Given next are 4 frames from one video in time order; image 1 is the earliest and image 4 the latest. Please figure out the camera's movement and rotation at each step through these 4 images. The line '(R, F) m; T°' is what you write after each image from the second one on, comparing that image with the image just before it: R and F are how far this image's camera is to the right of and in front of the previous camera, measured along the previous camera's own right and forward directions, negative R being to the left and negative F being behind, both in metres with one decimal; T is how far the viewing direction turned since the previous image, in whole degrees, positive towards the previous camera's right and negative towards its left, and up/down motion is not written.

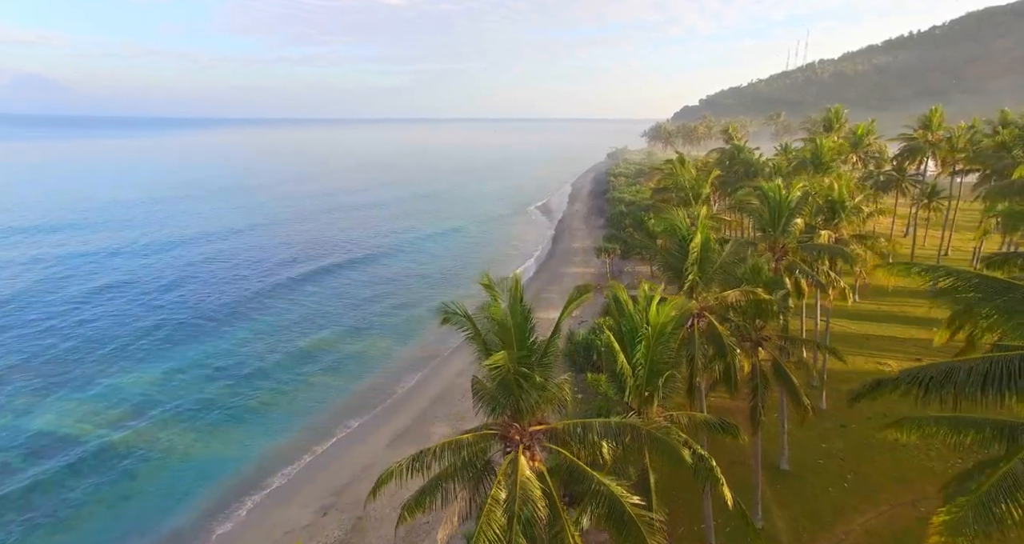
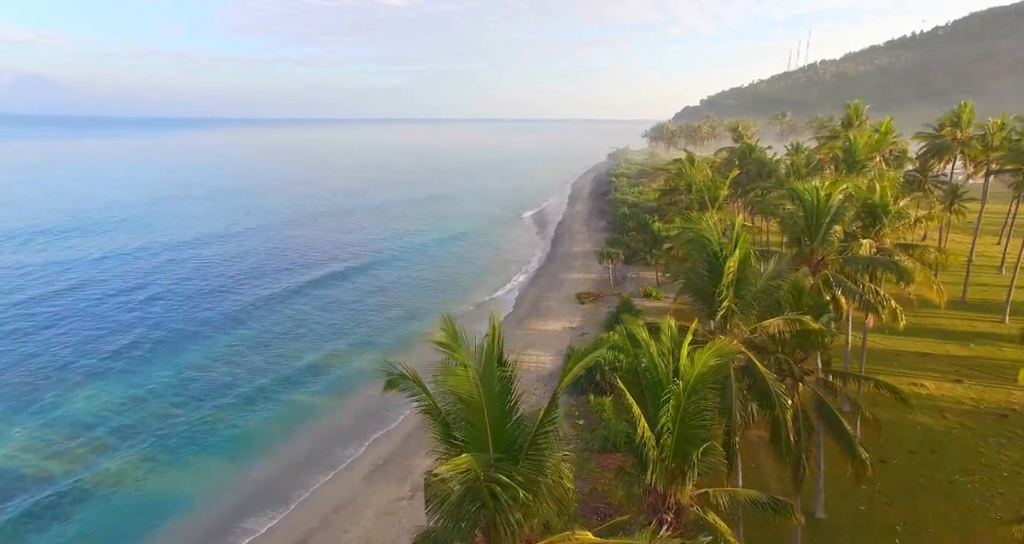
(+0.3, +2.8) m; 0°
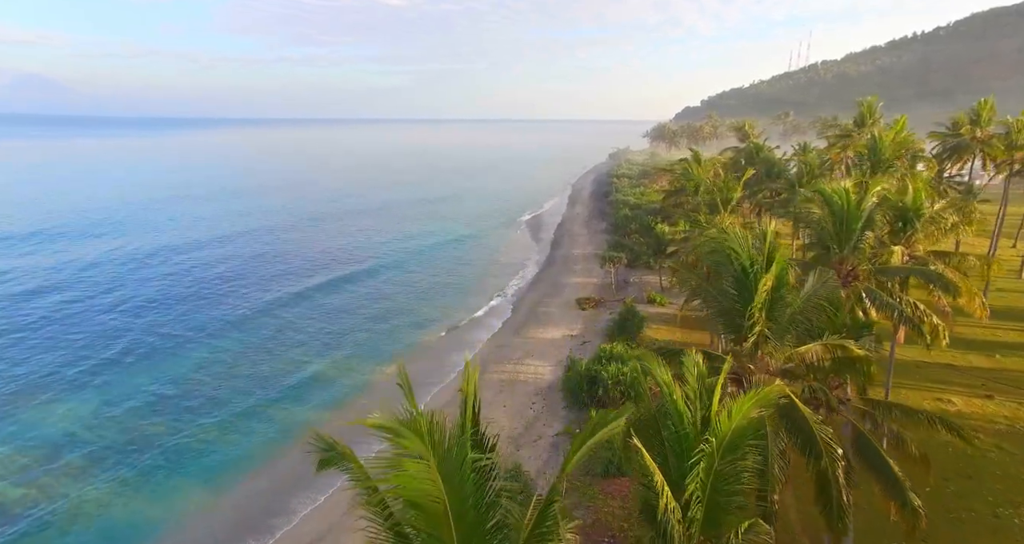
(+0.1, +1.7) m; 0°
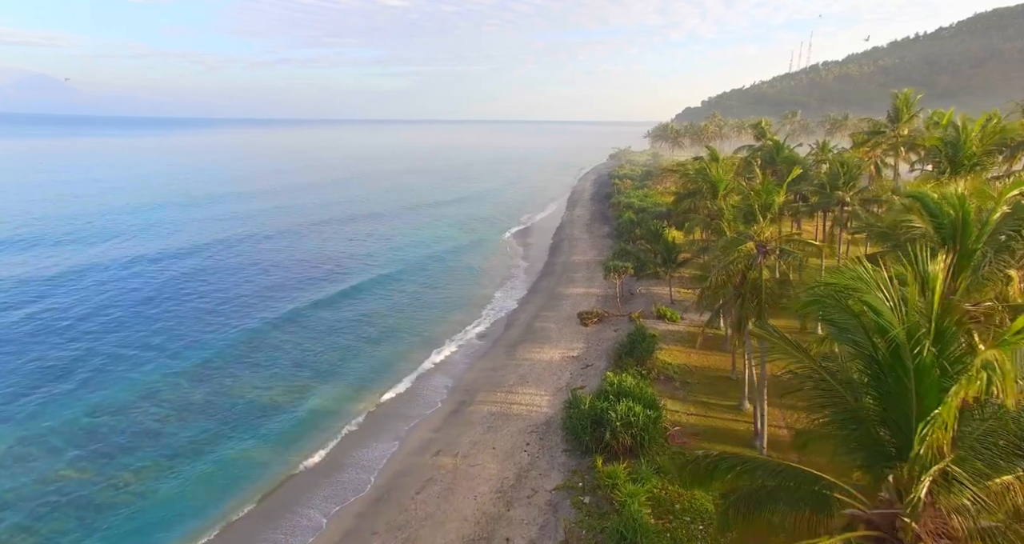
(+0.4, +4.0) m; 0°
